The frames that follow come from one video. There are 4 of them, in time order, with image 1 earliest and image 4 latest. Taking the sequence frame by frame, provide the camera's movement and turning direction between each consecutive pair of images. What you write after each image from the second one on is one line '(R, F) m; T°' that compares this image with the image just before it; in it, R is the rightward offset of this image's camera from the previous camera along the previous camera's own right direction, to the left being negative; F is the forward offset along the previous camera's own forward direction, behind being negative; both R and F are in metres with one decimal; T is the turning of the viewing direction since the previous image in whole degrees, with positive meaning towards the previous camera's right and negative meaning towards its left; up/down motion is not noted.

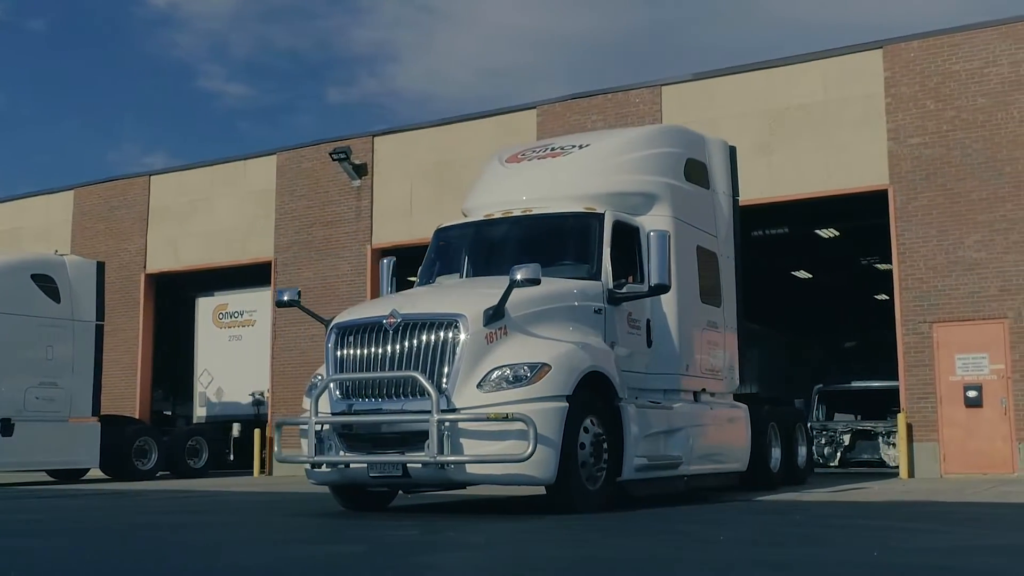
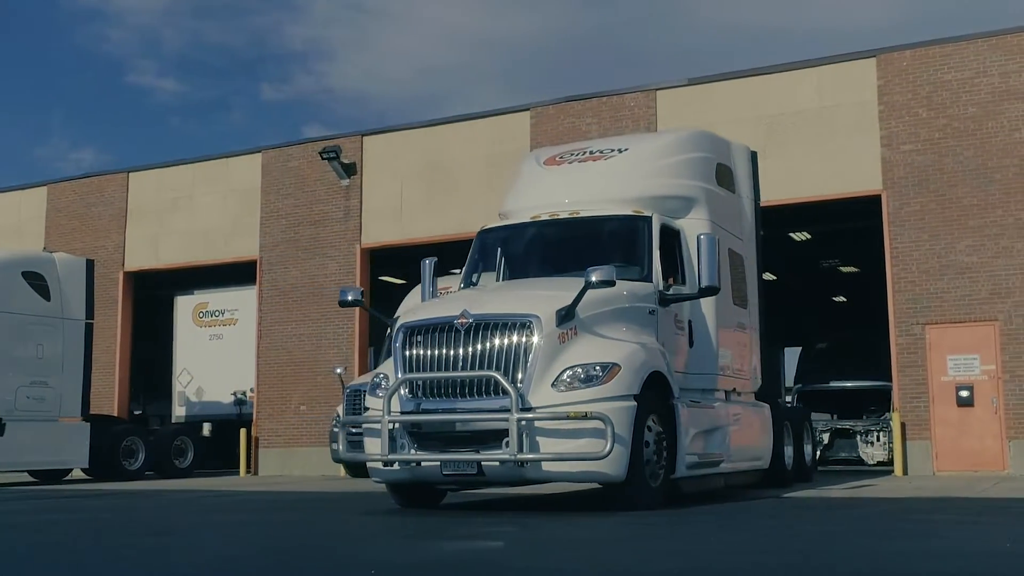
(-1.3, -0.2) m; +3°
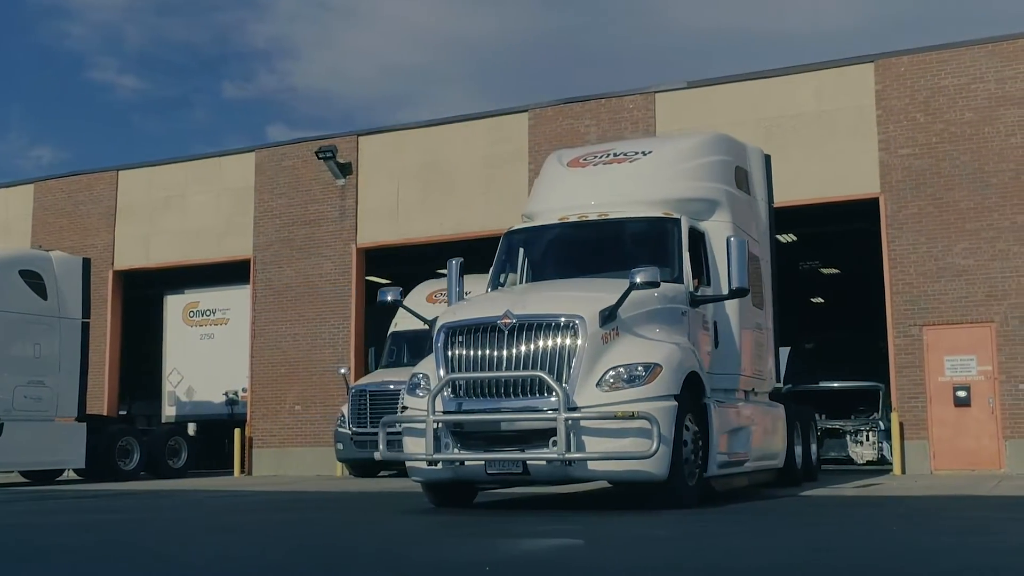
(-0.8, -0.1) m; +2°
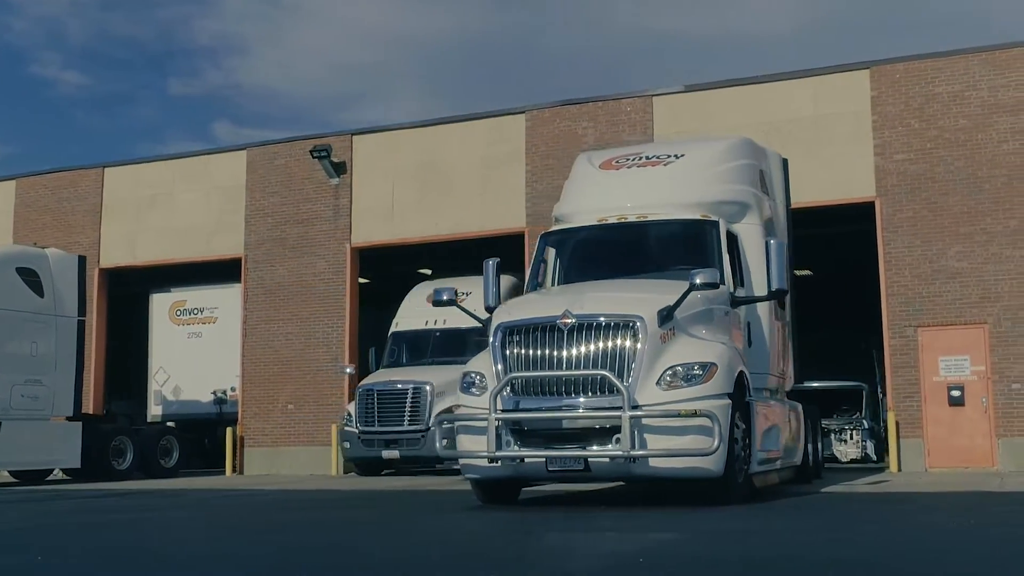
(-1.1, -0.2) m; +2°
